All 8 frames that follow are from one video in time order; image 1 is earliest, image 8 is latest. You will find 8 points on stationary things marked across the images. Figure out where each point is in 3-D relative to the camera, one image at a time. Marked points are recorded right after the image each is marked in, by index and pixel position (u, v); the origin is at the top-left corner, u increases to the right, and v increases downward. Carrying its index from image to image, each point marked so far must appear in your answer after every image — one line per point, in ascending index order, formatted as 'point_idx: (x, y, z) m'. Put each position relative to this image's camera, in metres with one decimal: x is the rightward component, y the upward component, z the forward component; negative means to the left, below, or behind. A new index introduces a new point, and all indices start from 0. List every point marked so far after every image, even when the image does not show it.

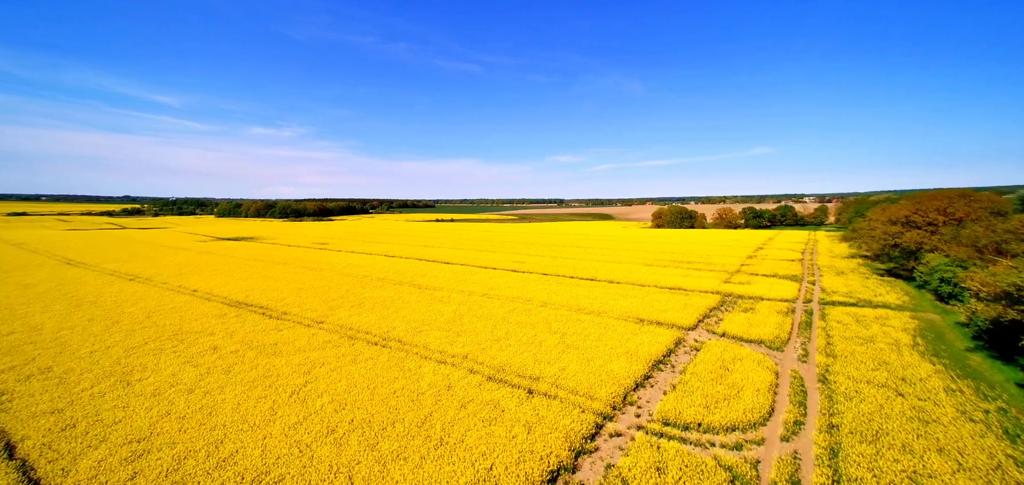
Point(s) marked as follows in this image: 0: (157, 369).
0: (-10.6, -3.8, +11.0) m
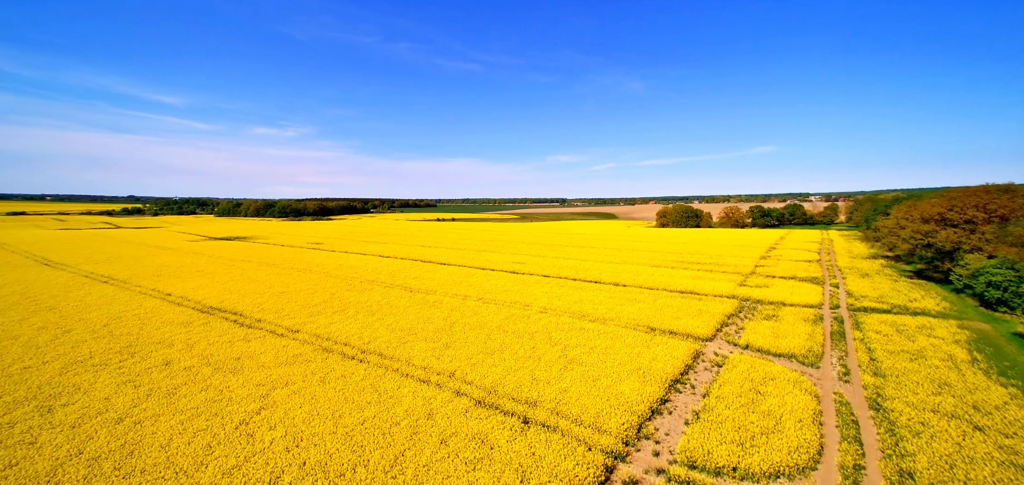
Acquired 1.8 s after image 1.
0: (-10.8, -3.8, +9.4) m
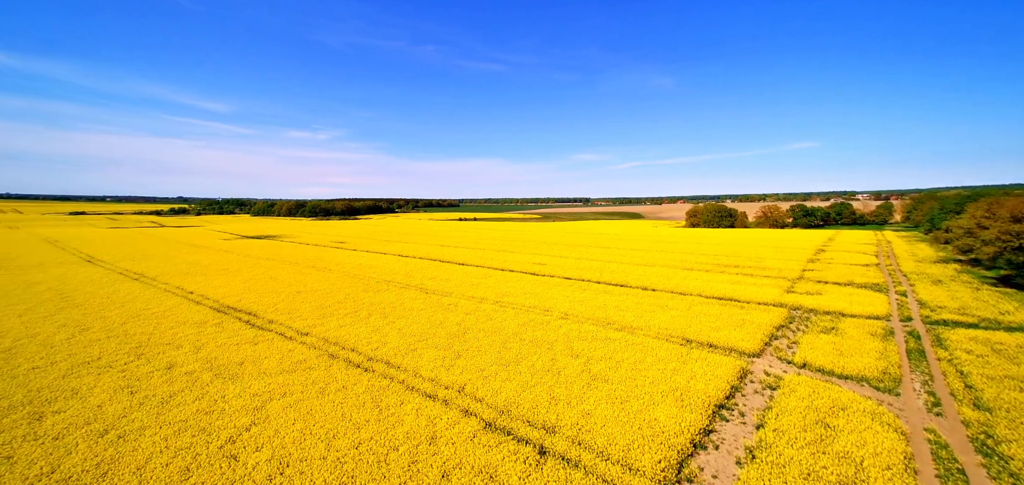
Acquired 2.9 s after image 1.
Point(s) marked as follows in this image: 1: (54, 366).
0: (-10.4, -3.8, +9.0) m
1: (-13.7, -3.7, +11.1) m
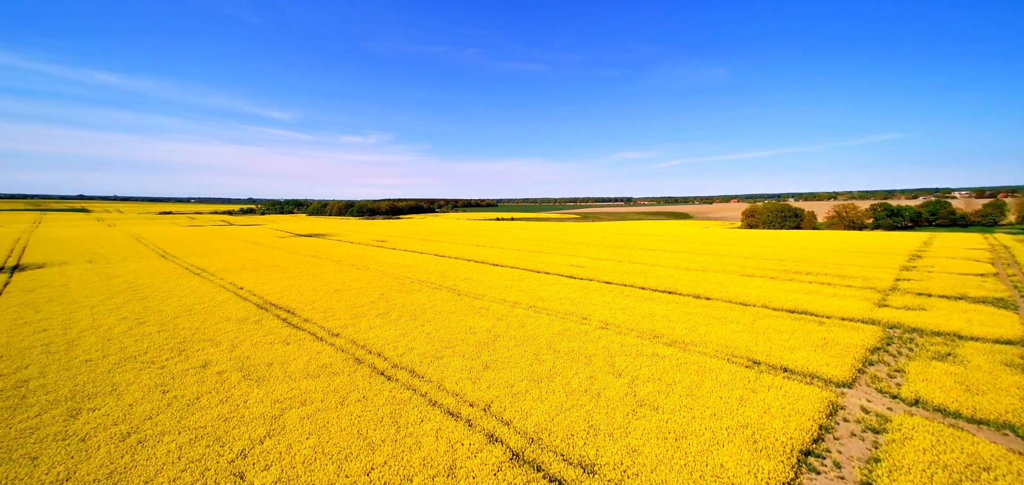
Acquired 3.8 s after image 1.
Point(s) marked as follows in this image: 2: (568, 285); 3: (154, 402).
0: (-9.6, -3.7, +9.0) m
1: (-12.7, -3.6, +11.5) m
2: (+2.7, -2.1, +18.4) m
3: (-8.4, -3.8, +8.8) m
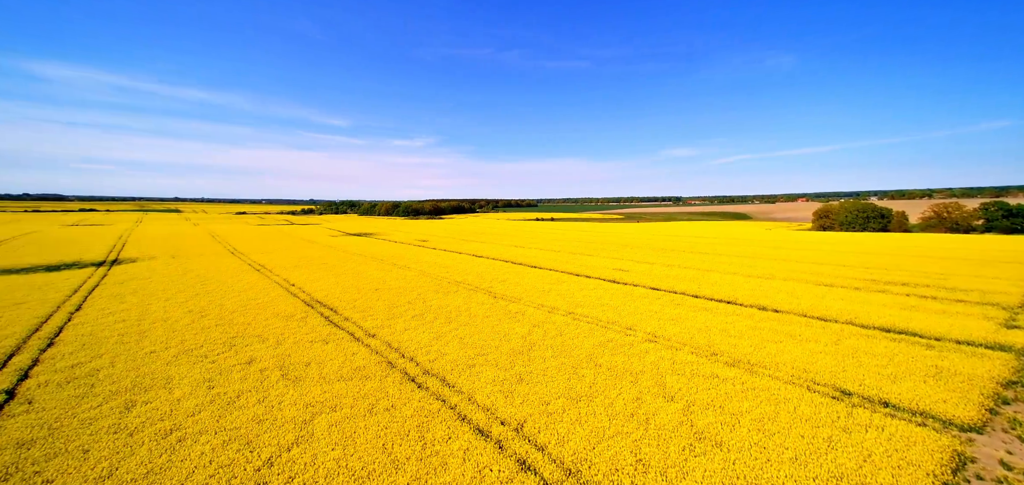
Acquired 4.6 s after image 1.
0: (-8.7, -3.7, +9.4) m
1: (-11.4, -3.6, +12.2) m
2: (+4.6, -2.2, +17.2) m
3: (-7.5, -3.7, +9.0) m
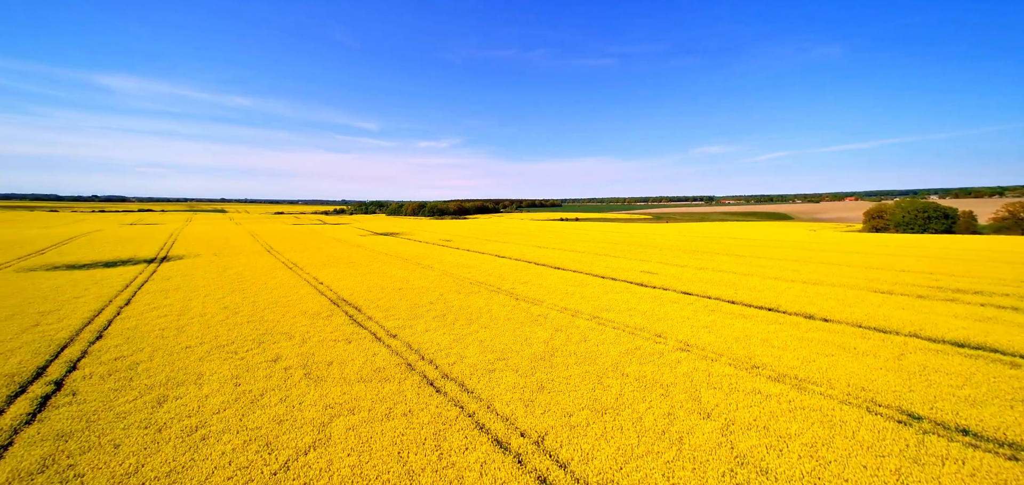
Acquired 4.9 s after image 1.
0: (-8.1, -3.7, +9.6) m
1: (-10.6, -3.6, +12.6) m
2: (+5.7, -2.3, +16.5) m
3: (-7.0, -3.7, +9.1) m
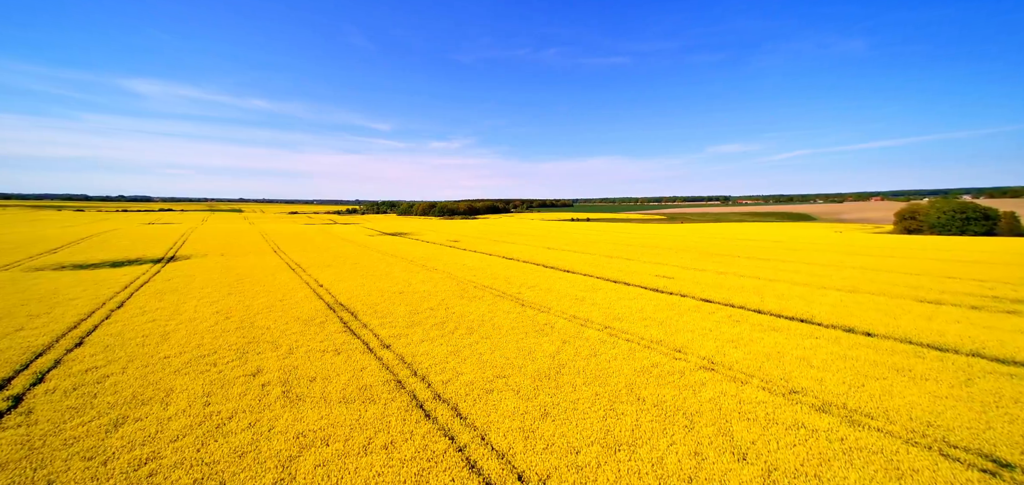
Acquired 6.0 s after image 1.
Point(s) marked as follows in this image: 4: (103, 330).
0: (-8.1, -3.8, +8.7) m
1: (-10.6, -3.6, +11.8) m
2: (+5.9, -2.4, +15.1) m
3: (-7.0, -3.8, +8.1) m
4: (-16.3, -3.5, +14.9) m
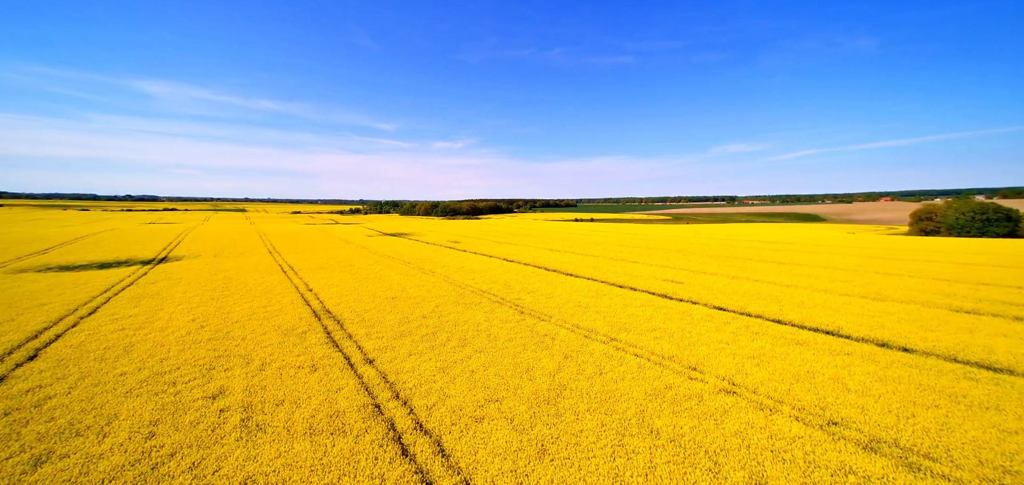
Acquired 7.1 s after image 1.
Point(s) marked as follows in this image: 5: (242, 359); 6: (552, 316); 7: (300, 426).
0: (-8.3, -3.9, +7.5) m
1: (-10.7, -3.7, +10.6) m
2: (+5.8, -2.5, +13.9) m
3: (-7.2, -3.9, +7.0) m
4: (-16.4, -3.6, +13.7) m
5: (-8.4, -3.6, +11.5) m
6: (+1.5, -2.8, +13.9) m
7: (-4.3, -3.8, +7.7) m
